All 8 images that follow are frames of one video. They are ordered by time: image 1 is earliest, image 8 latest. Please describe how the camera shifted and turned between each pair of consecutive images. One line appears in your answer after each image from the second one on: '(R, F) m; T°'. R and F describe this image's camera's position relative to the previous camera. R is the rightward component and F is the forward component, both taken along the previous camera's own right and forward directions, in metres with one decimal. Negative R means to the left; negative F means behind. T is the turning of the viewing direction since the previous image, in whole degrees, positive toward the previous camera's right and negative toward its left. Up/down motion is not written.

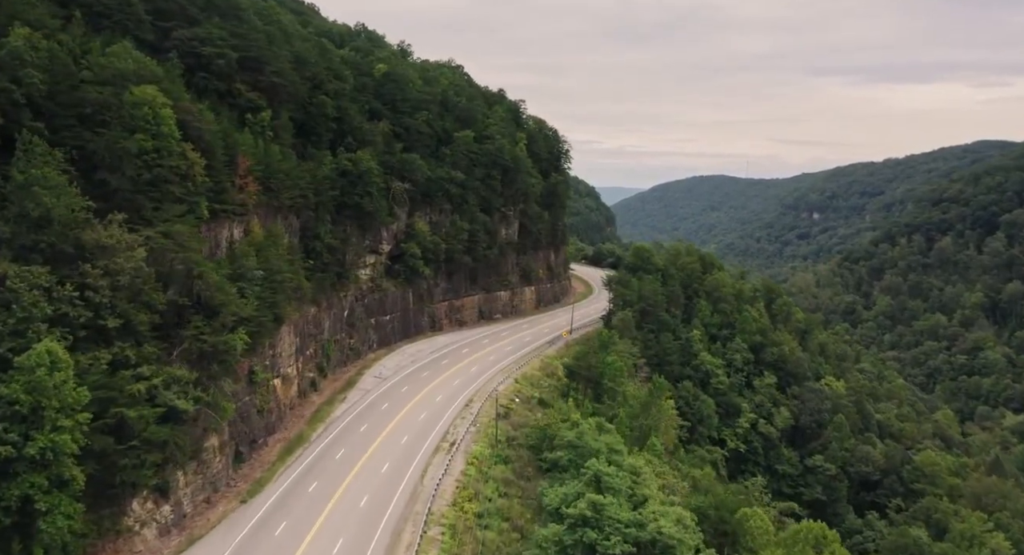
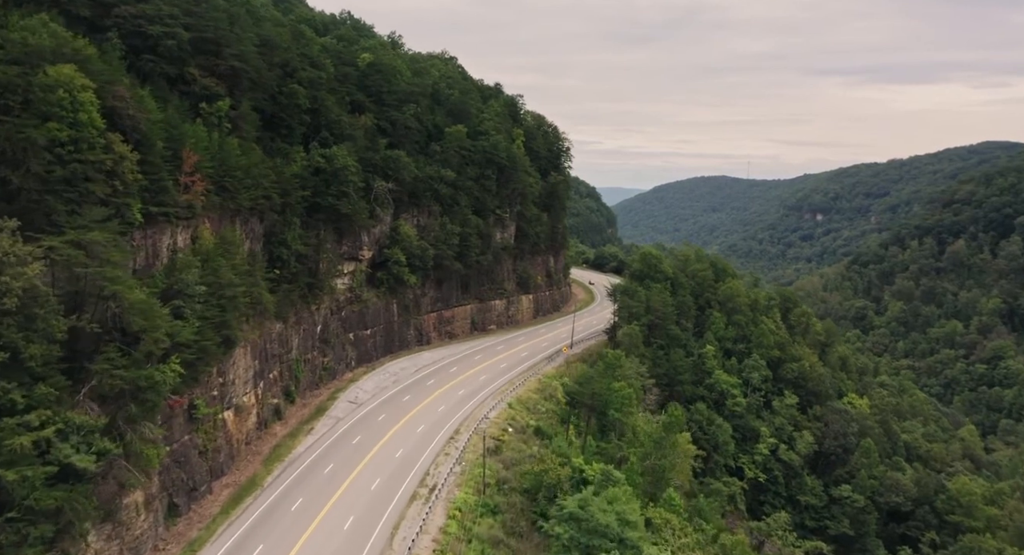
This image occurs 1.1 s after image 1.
(+0.5, +6.9) m; 0°
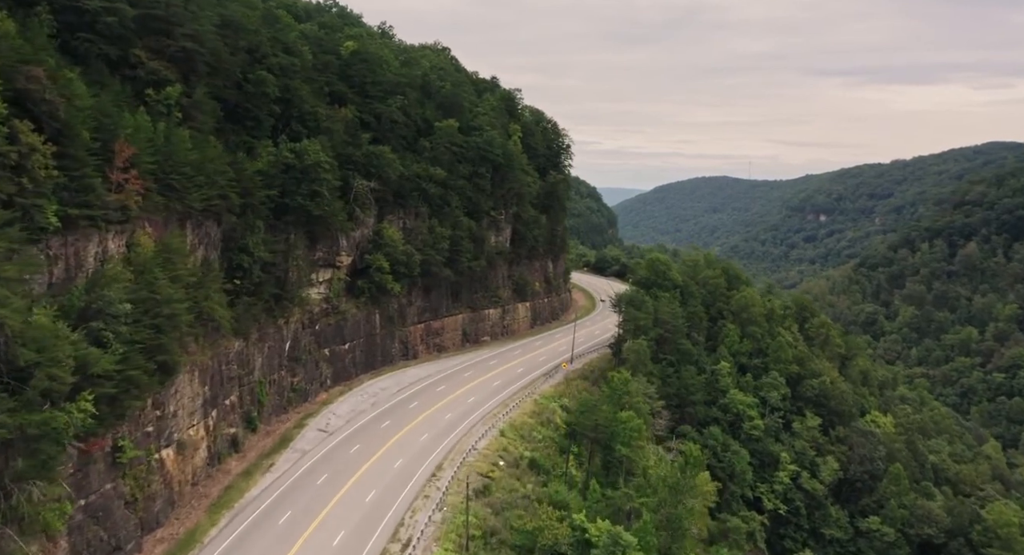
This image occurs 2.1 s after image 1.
(+0.5, +6.1) m; 0°
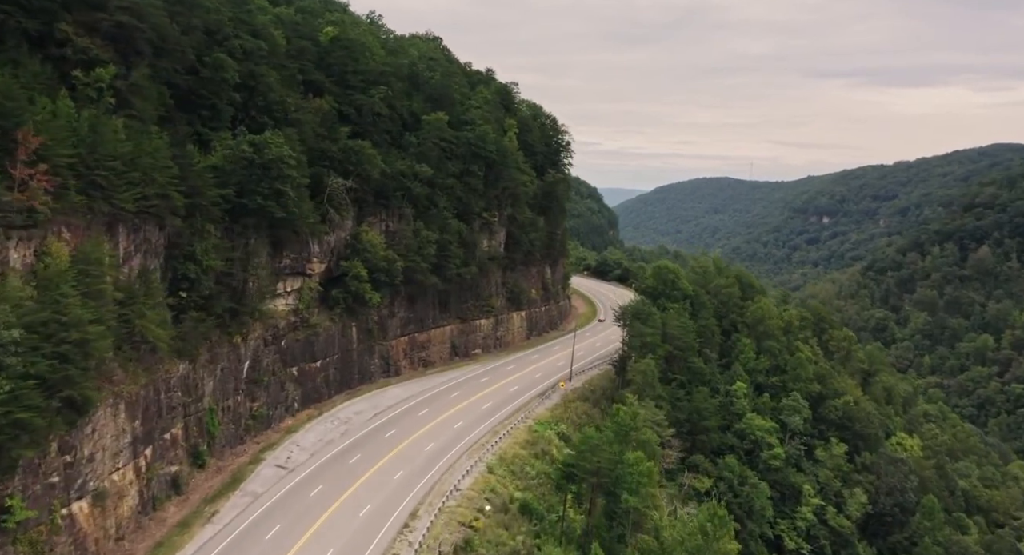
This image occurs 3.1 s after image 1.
(+0.6, +6.0) m; 0°
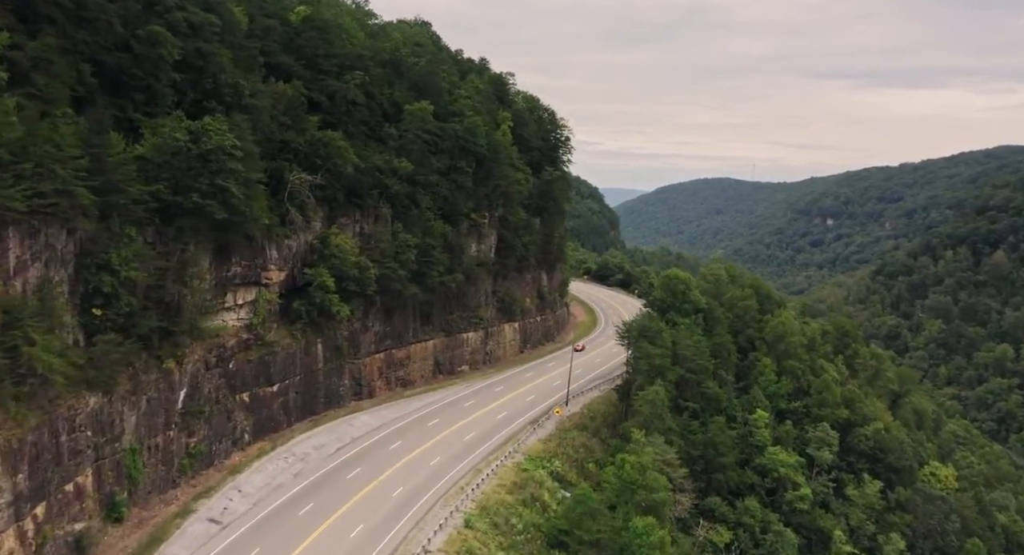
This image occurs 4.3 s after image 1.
(+0.8, +6.7) m; 0°
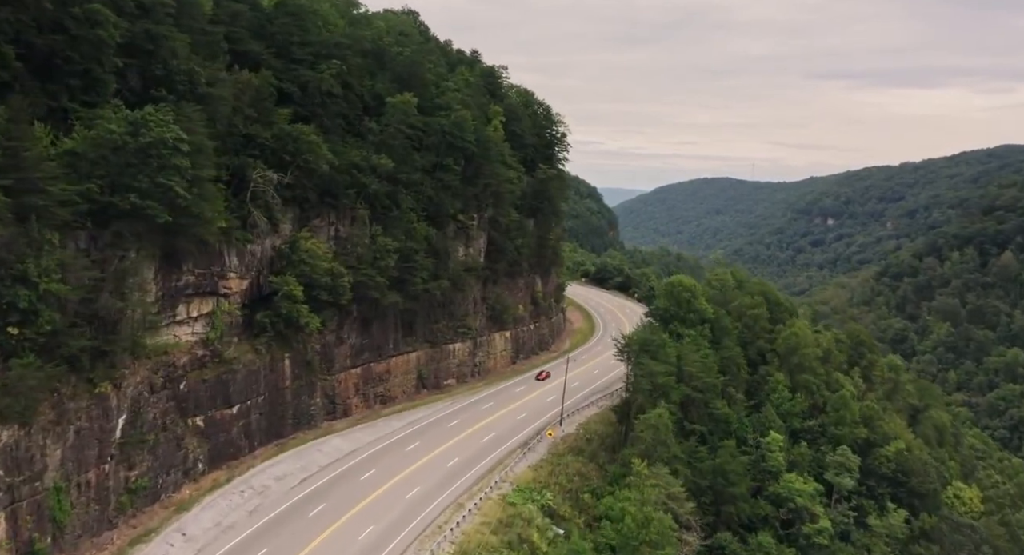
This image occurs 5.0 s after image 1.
(+0.7, +4.4) m; 0°
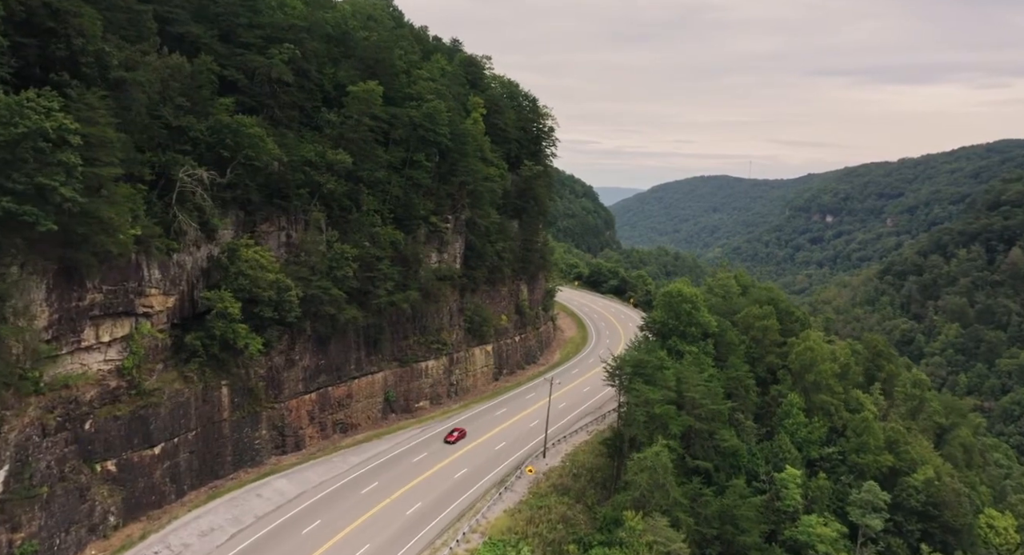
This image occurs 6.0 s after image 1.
(+1.3, +5.8) m; 0°
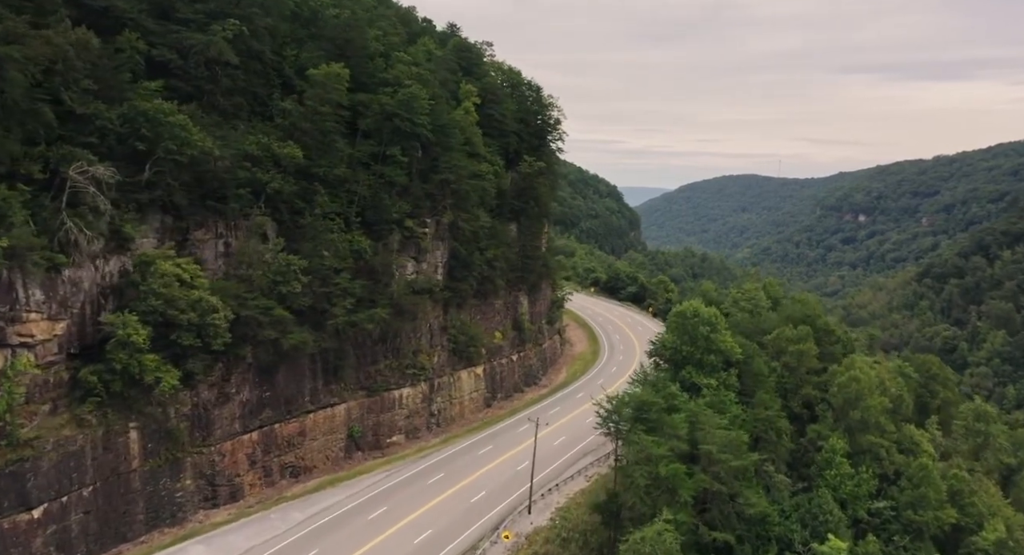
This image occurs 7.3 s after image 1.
(+2.2, +7.1) m; -2°
